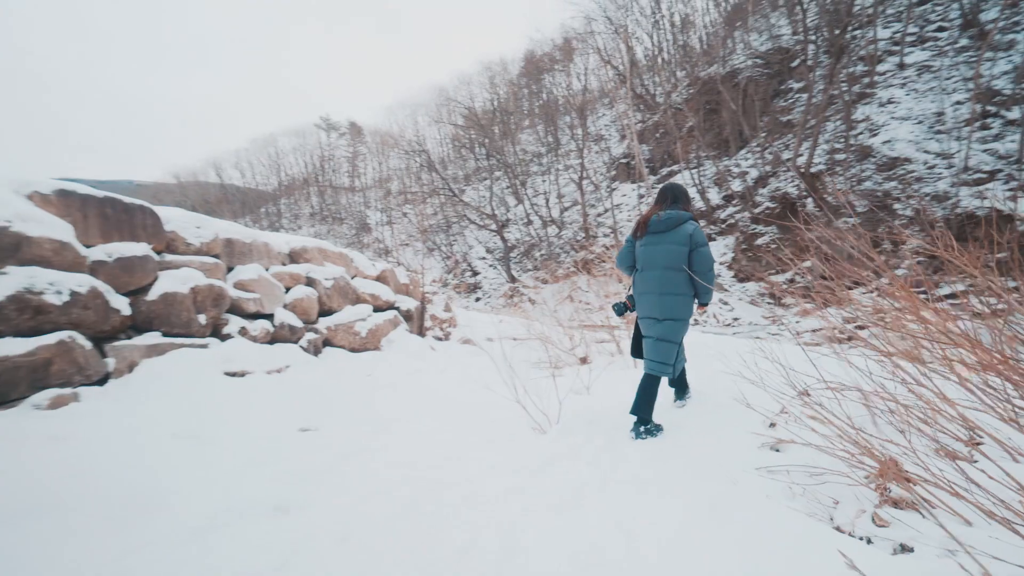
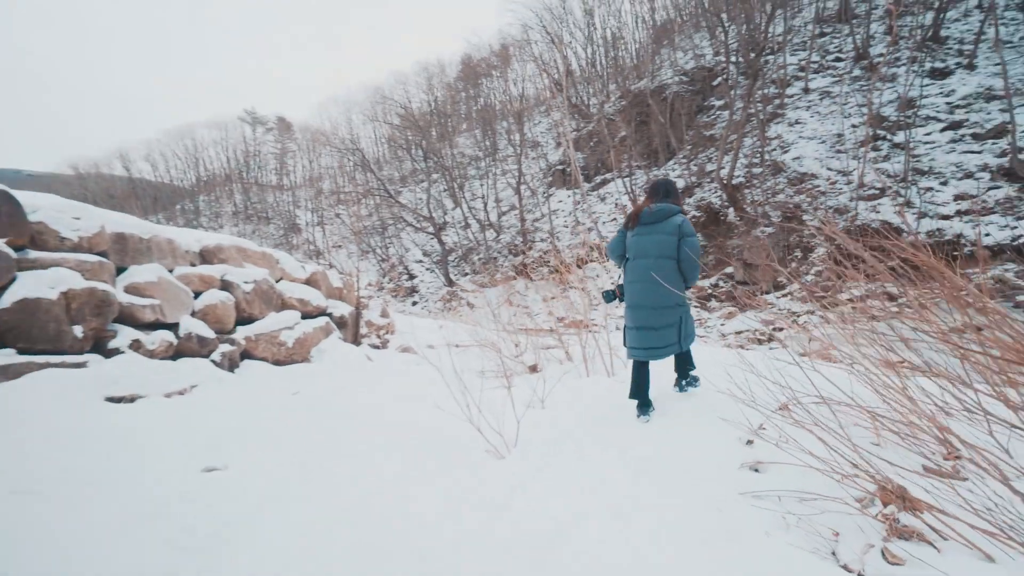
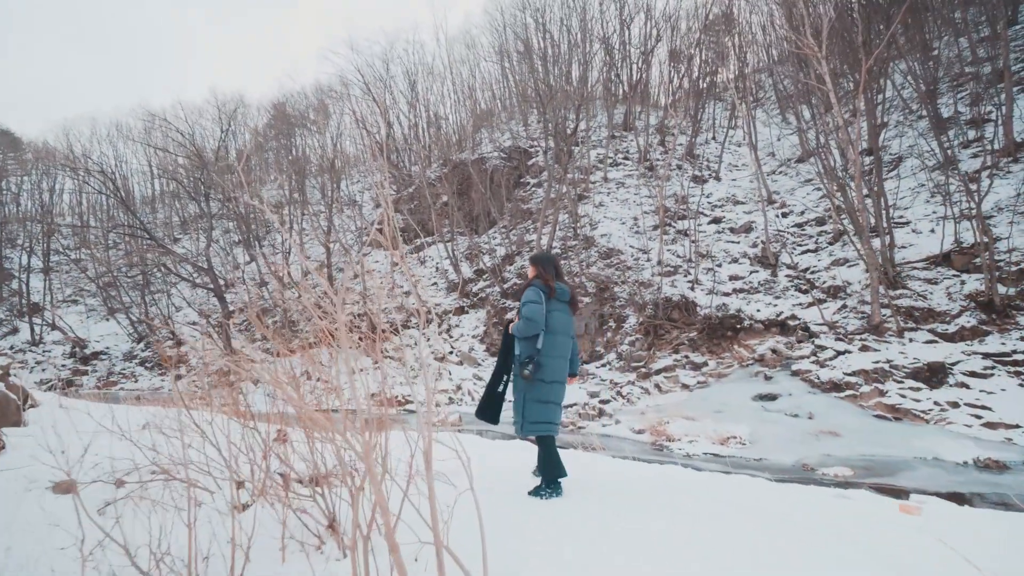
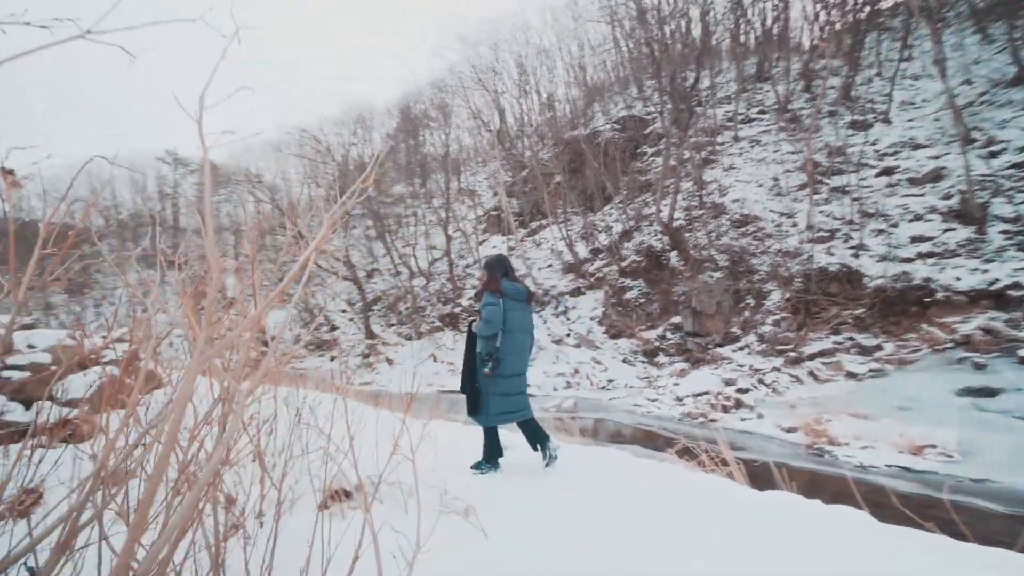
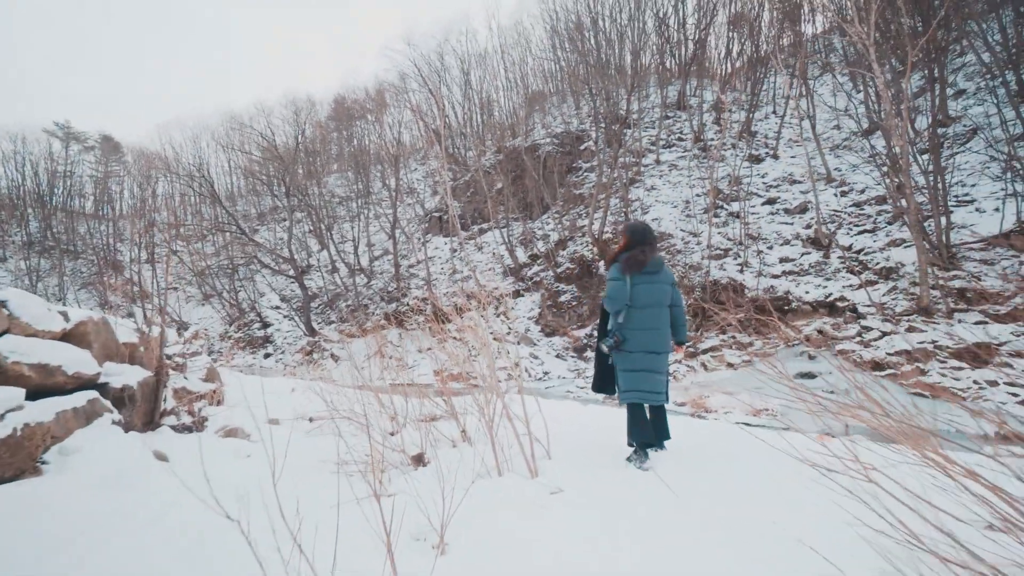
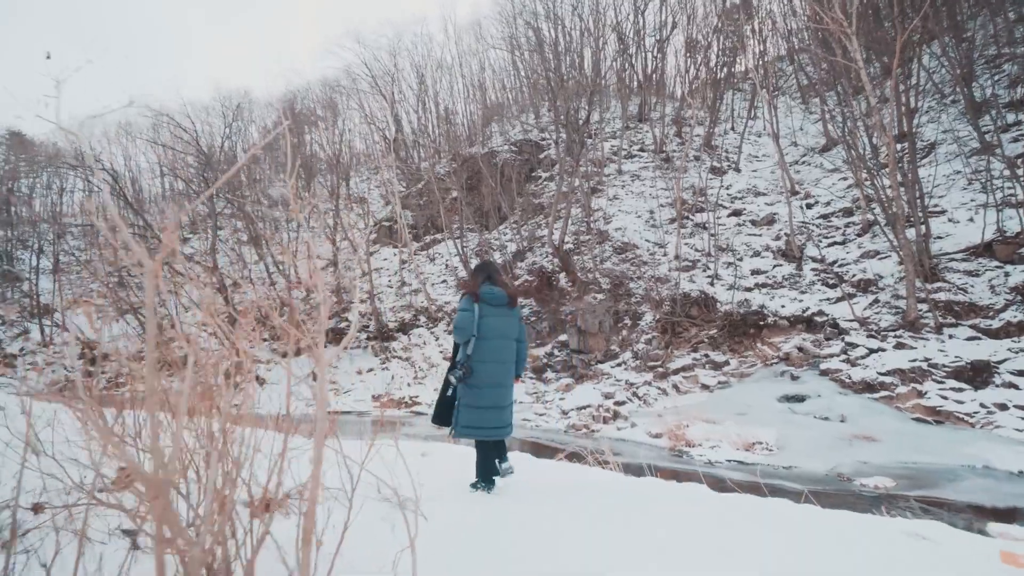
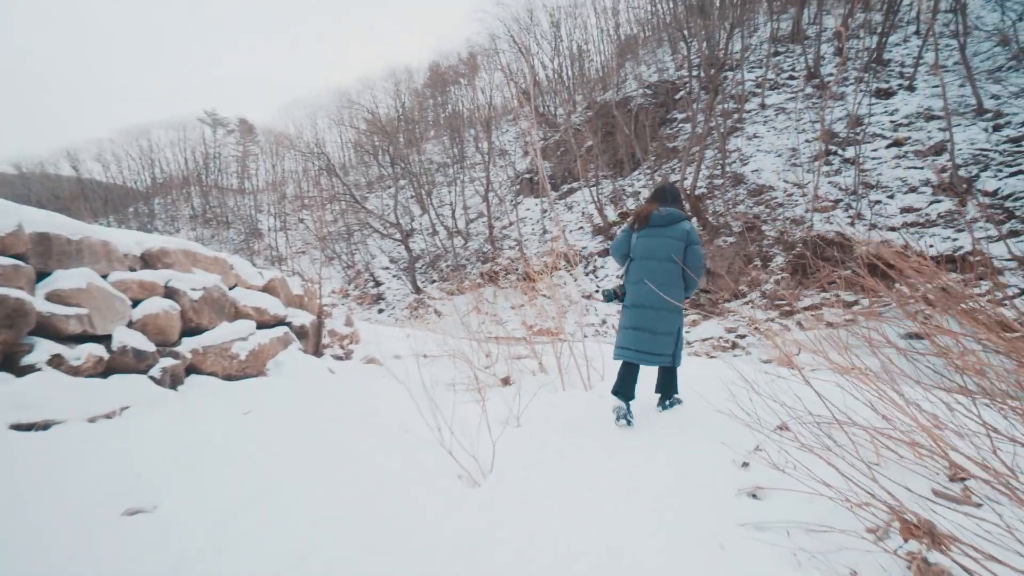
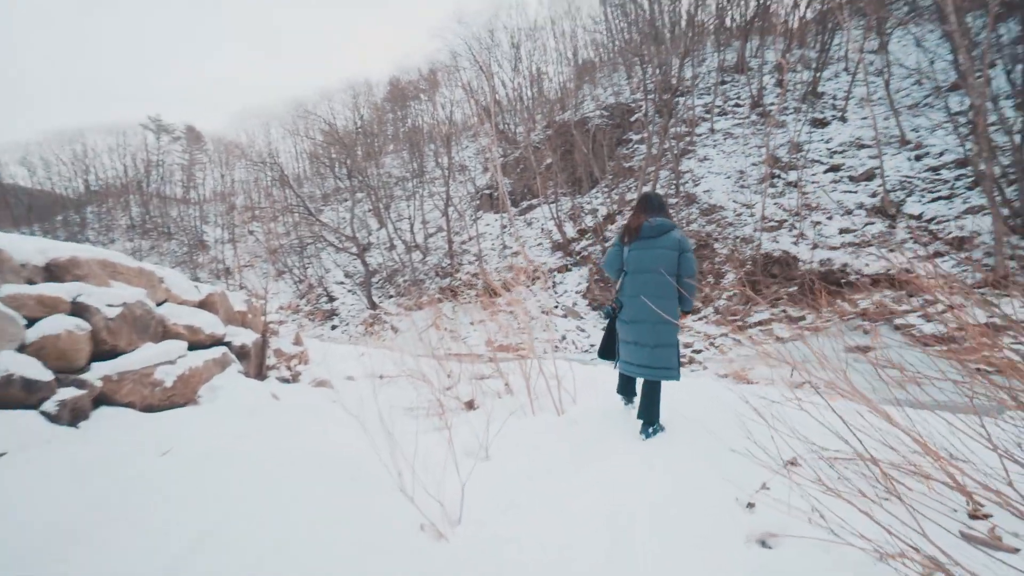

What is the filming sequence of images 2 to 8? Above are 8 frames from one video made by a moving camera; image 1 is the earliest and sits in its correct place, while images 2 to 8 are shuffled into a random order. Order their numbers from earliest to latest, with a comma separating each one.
2, 7, 8, 5, 3, 6, 4
